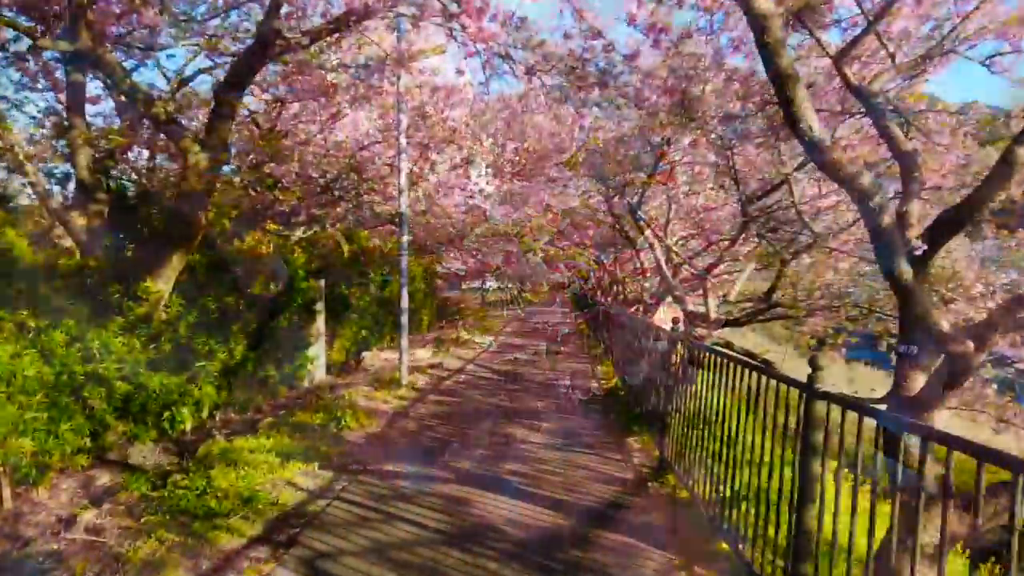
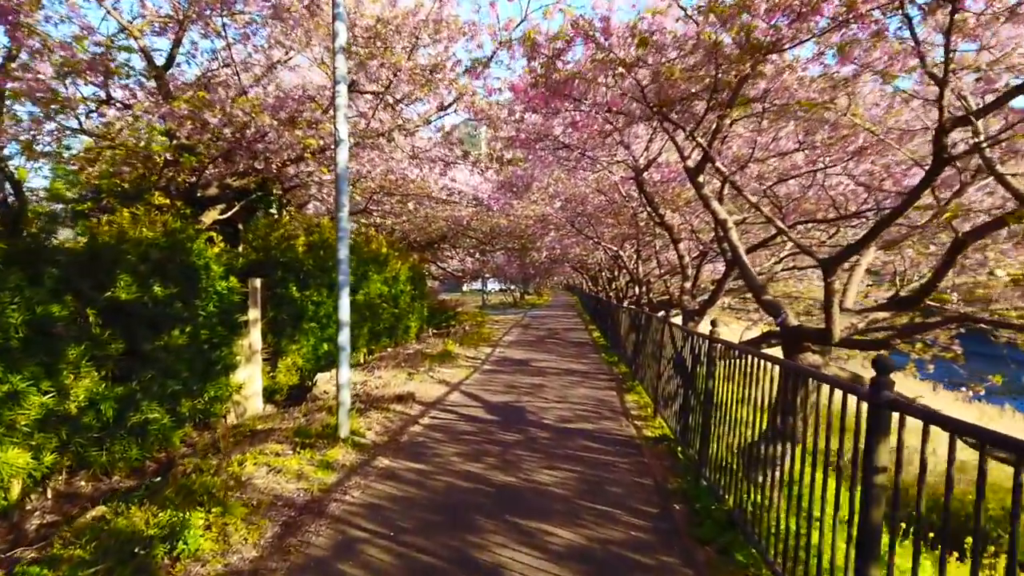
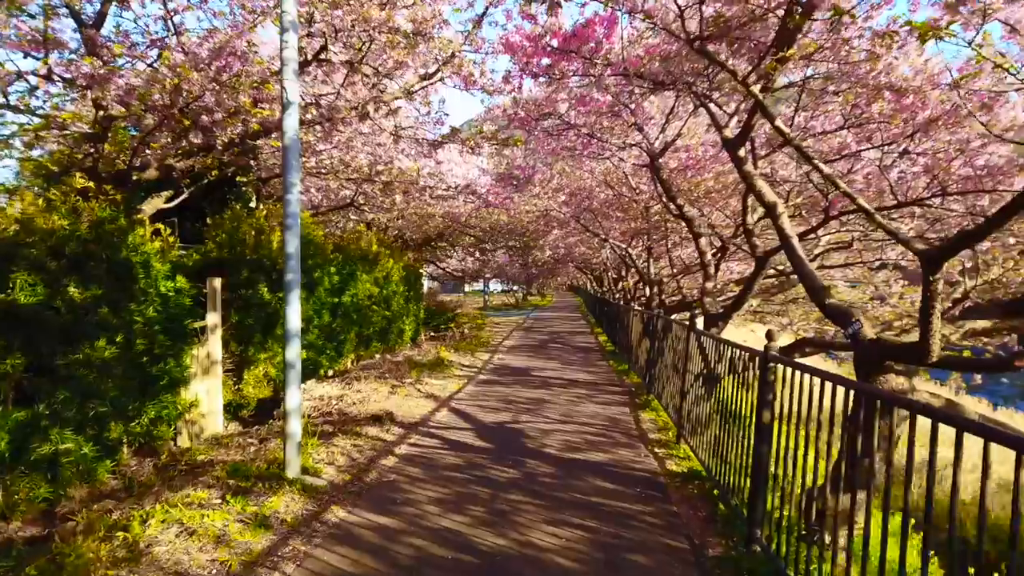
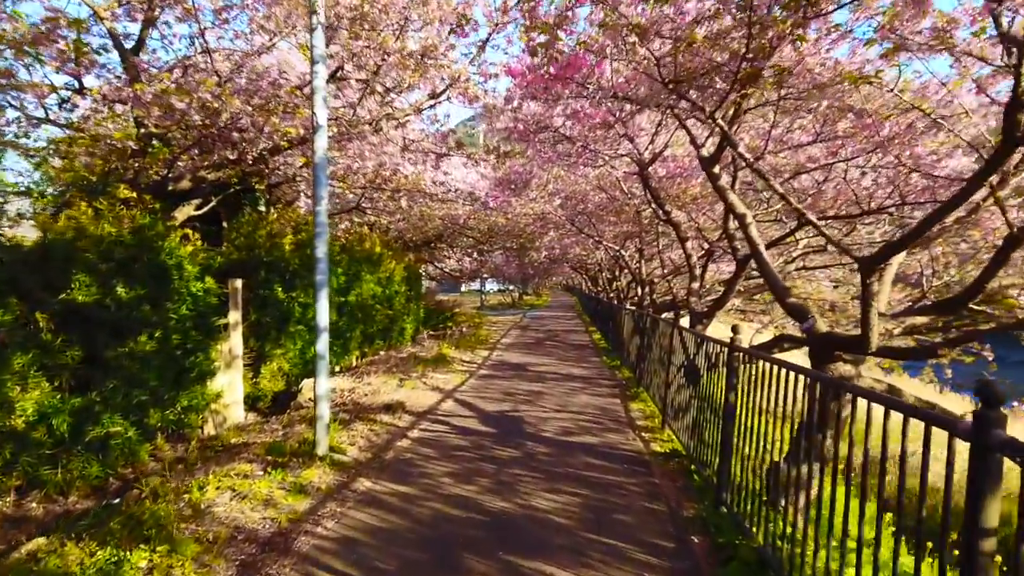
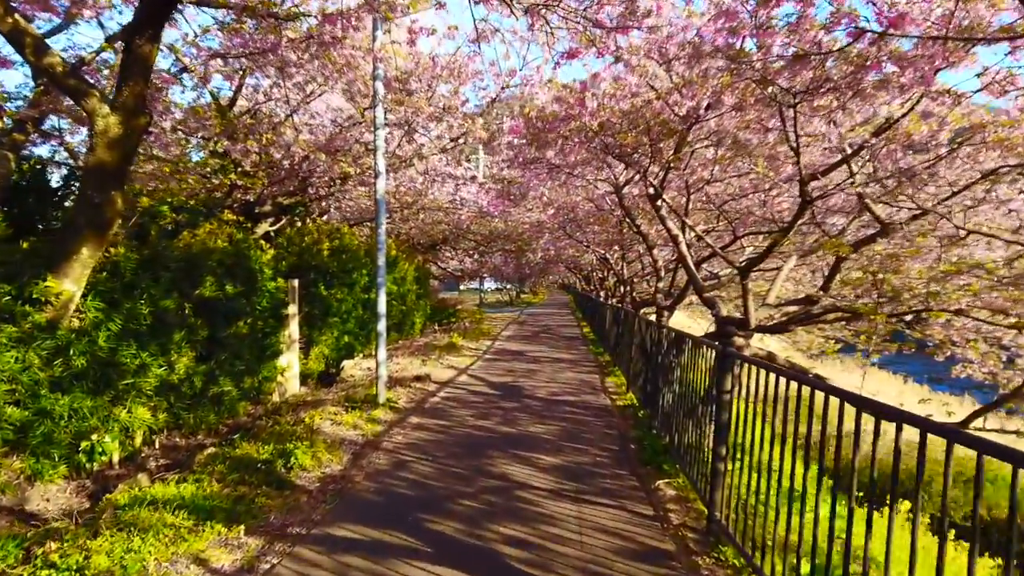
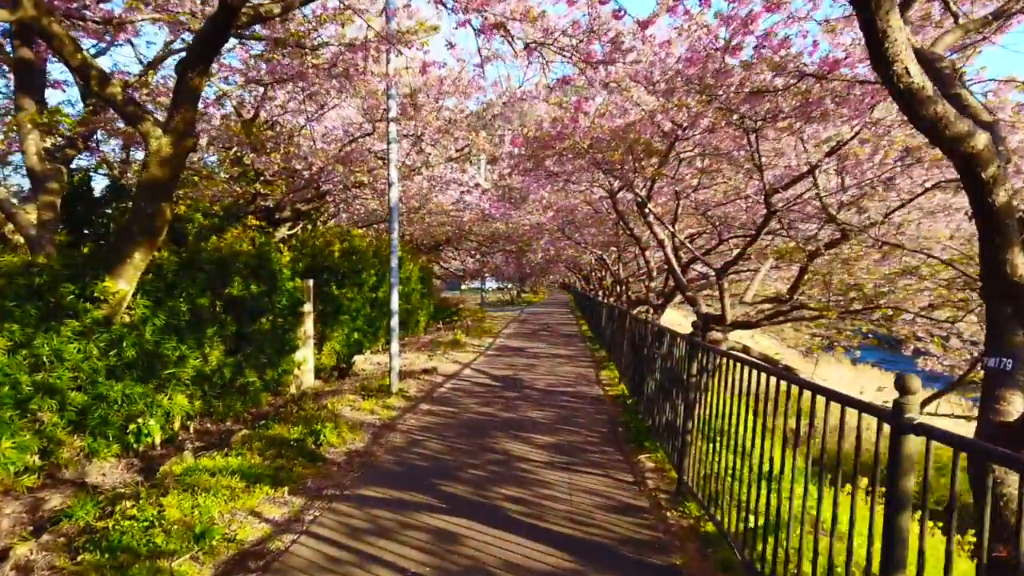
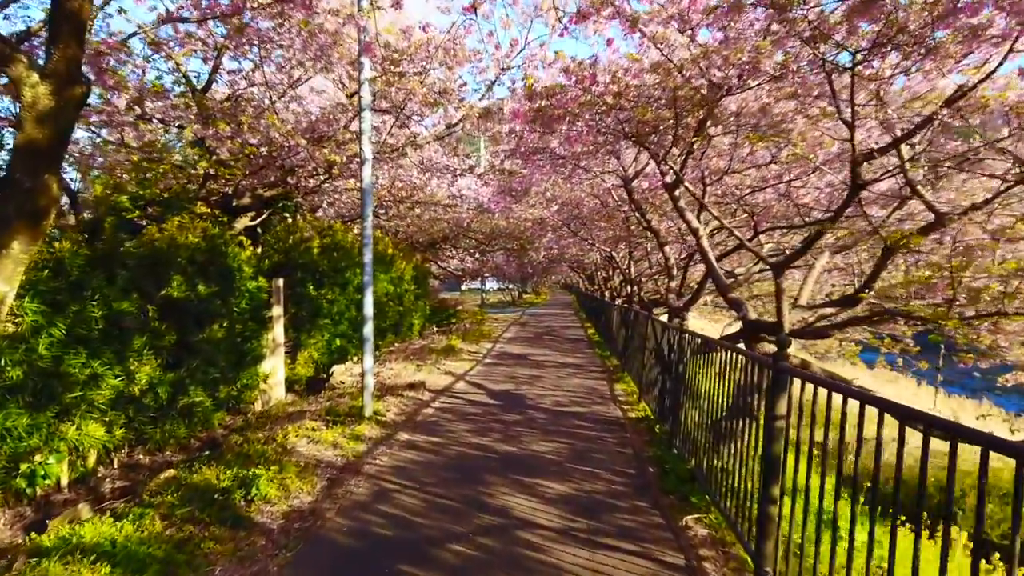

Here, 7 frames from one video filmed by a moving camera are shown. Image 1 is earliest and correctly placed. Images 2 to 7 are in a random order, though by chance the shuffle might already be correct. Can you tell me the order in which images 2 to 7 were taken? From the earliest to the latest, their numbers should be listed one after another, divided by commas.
6, 5, 7, 2, 4, 3
